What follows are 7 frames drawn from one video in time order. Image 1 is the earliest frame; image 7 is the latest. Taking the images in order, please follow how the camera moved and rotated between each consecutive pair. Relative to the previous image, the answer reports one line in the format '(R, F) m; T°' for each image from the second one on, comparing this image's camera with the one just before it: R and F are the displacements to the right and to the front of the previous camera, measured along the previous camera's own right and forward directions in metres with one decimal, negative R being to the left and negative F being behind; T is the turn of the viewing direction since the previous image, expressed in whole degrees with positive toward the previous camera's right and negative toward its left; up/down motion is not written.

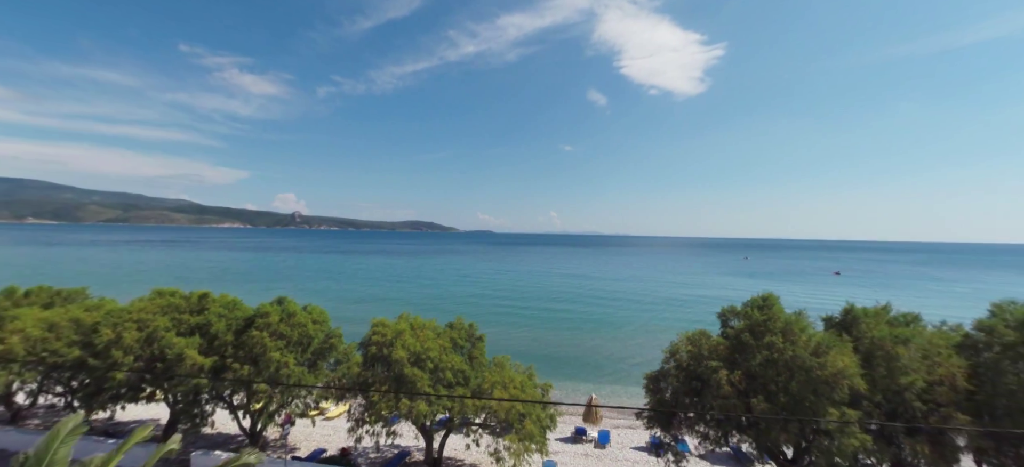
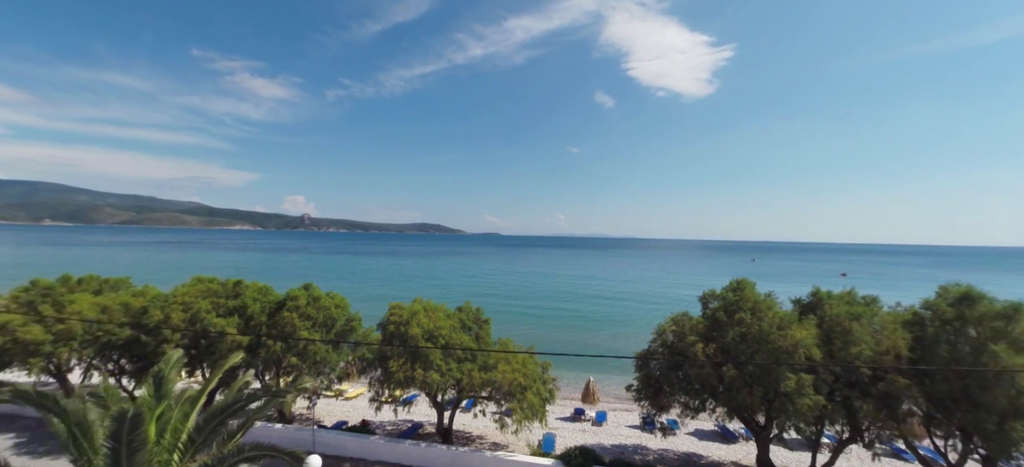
(+0.1, -1.6) m; -1°
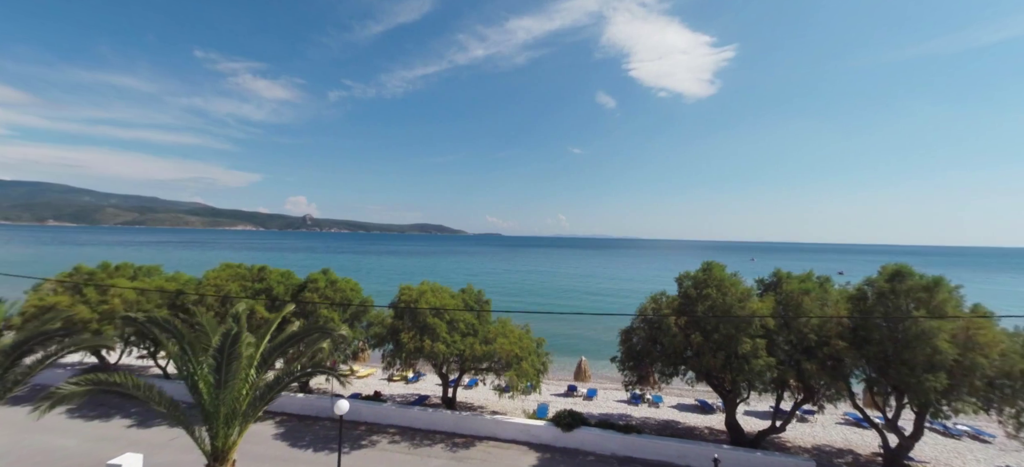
(+0.2, -1.8) m; 0°
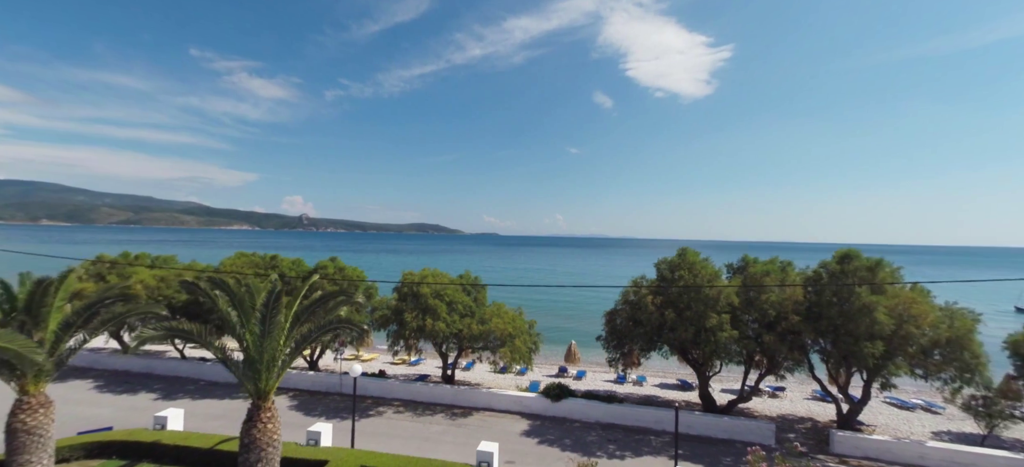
(+0.1, -1.5) m; 0°
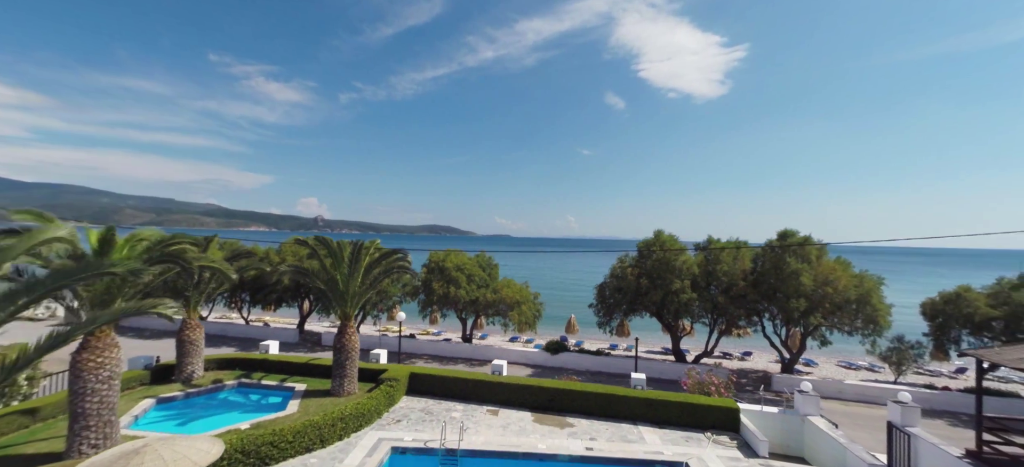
(+0.2, -3.9) m; -2°
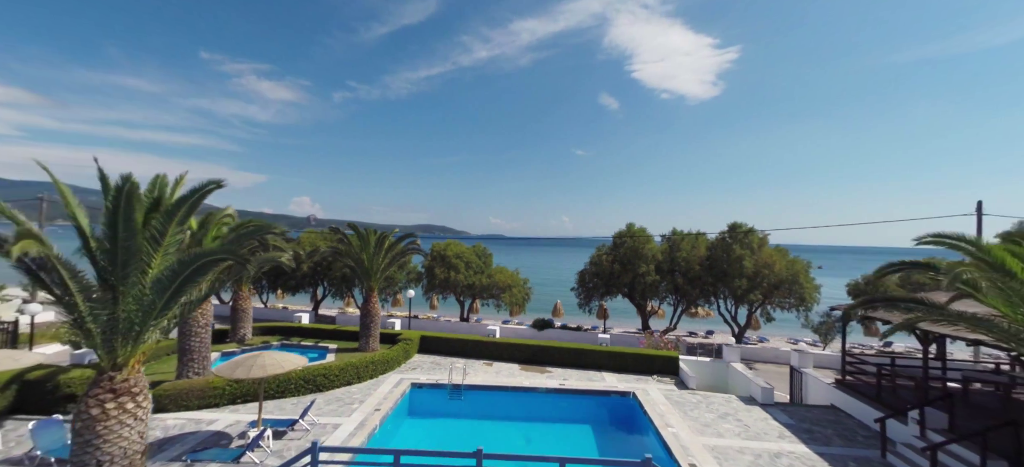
(+0.1, -3.2) m; +1°
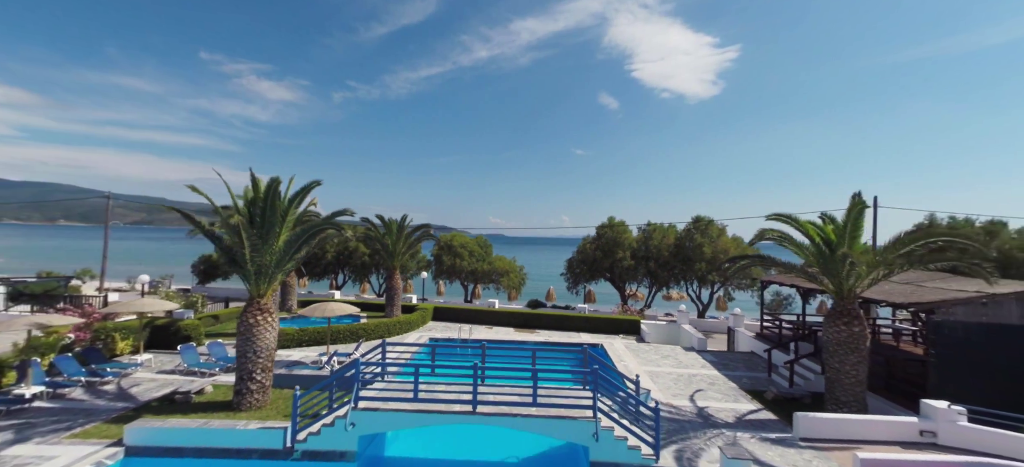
(+0.2, -3.7) m; 0°
